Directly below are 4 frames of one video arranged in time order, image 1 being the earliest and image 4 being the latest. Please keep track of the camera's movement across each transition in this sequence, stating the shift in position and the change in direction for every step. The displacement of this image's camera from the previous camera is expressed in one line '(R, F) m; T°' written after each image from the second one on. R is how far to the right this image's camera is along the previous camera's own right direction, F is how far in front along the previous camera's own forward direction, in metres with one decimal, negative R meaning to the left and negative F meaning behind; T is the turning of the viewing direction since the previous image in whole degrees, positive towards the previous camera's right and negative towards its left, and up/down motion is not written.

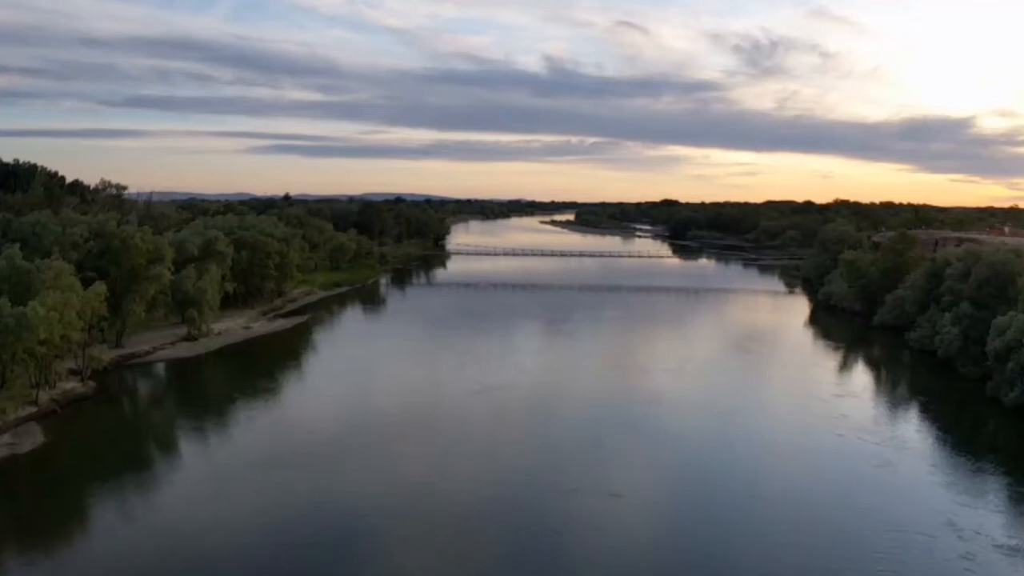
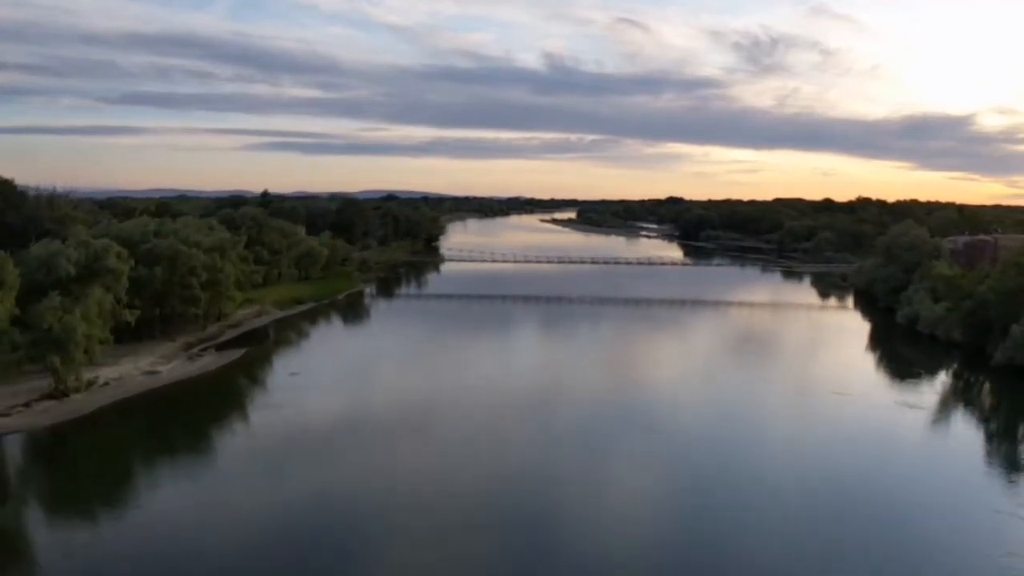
(0.0, +3.8) m; 0°
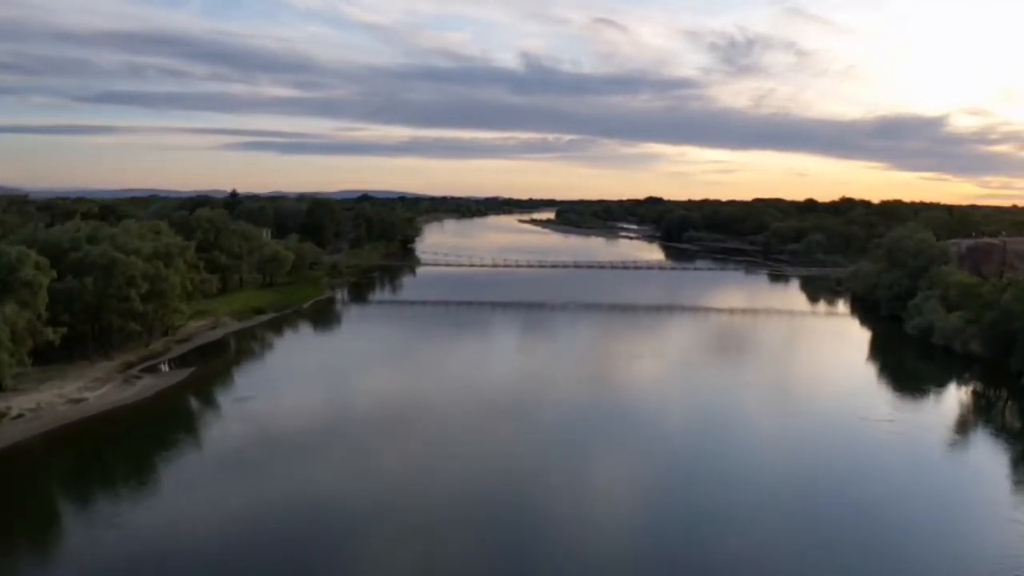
(0.0, +1.2) m; +1°
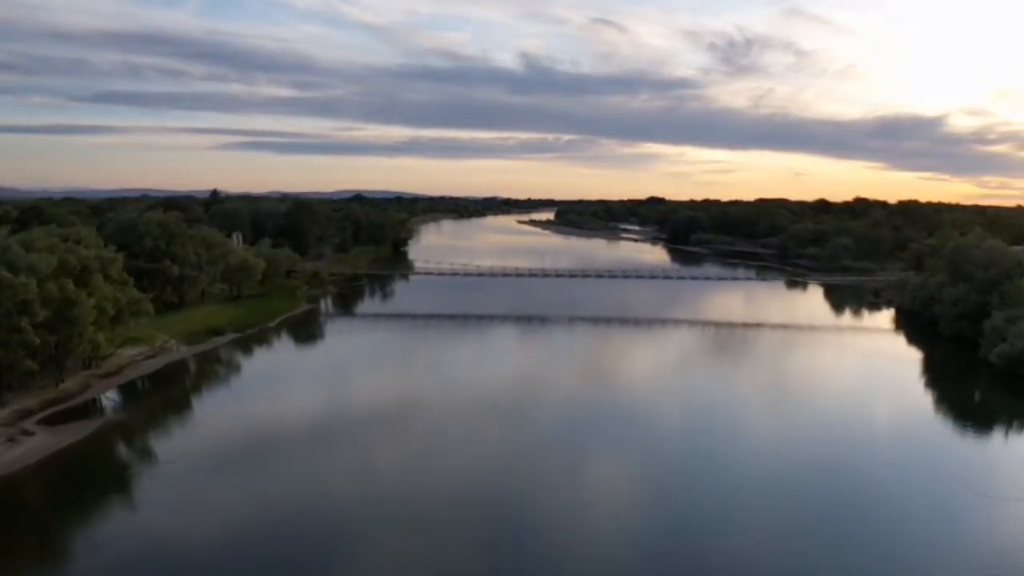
(0.0, +2.3) m; 0°
